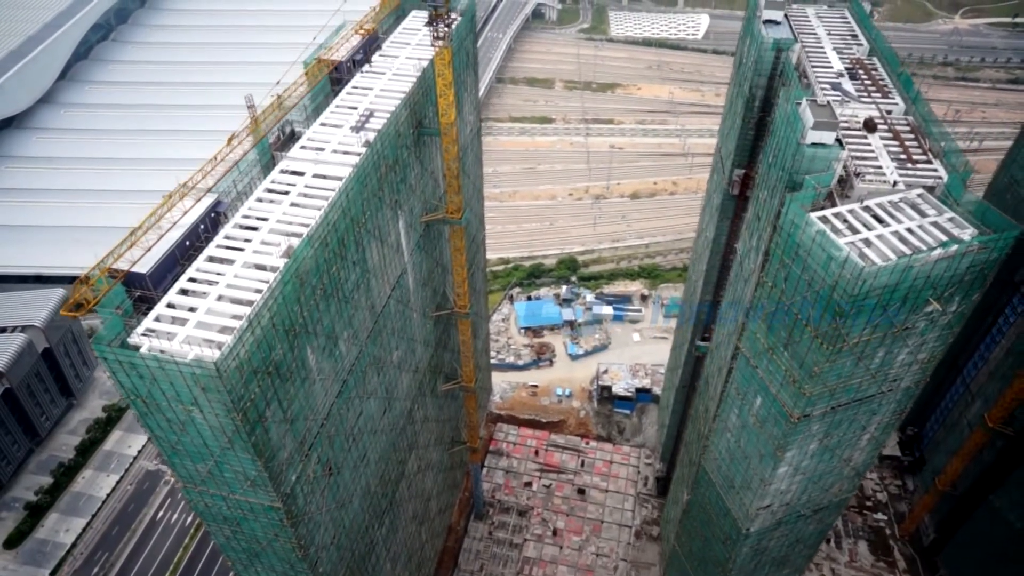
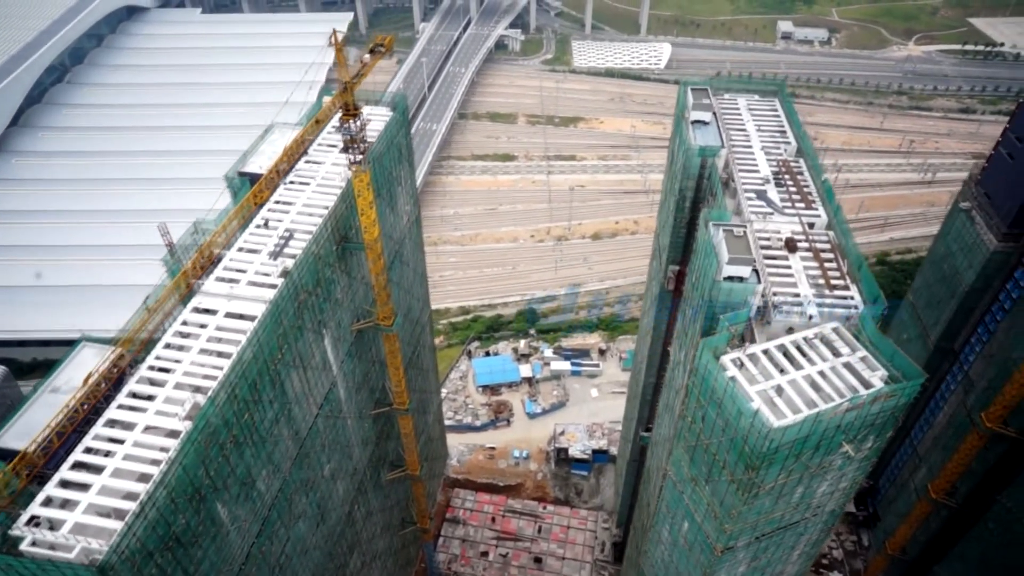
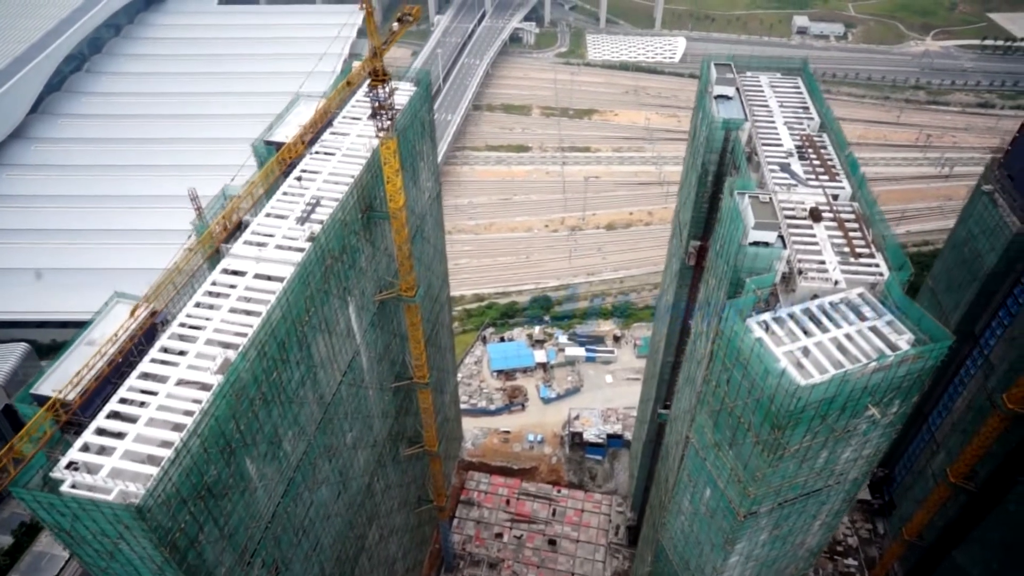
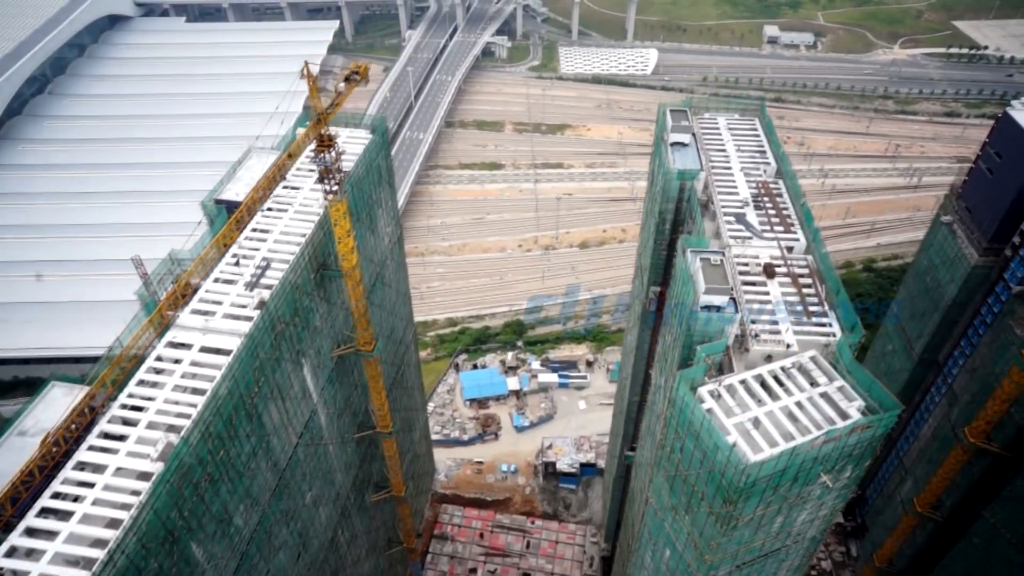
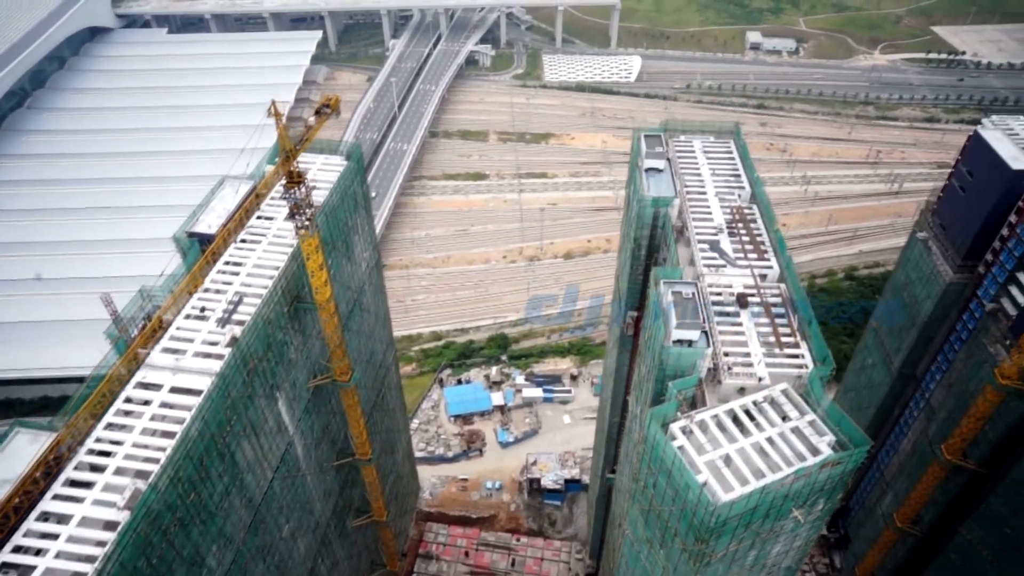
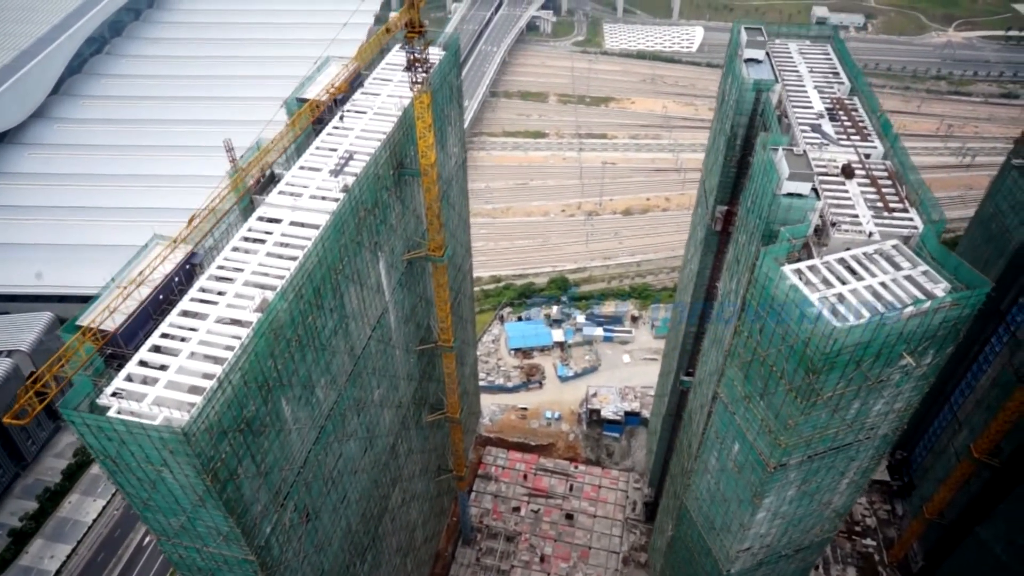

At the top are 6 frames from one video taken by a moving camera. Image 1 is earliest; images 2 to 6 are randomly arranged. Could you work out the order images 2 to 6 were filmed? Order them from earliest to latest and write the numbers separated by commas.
6, 3, 2, 4, 5
